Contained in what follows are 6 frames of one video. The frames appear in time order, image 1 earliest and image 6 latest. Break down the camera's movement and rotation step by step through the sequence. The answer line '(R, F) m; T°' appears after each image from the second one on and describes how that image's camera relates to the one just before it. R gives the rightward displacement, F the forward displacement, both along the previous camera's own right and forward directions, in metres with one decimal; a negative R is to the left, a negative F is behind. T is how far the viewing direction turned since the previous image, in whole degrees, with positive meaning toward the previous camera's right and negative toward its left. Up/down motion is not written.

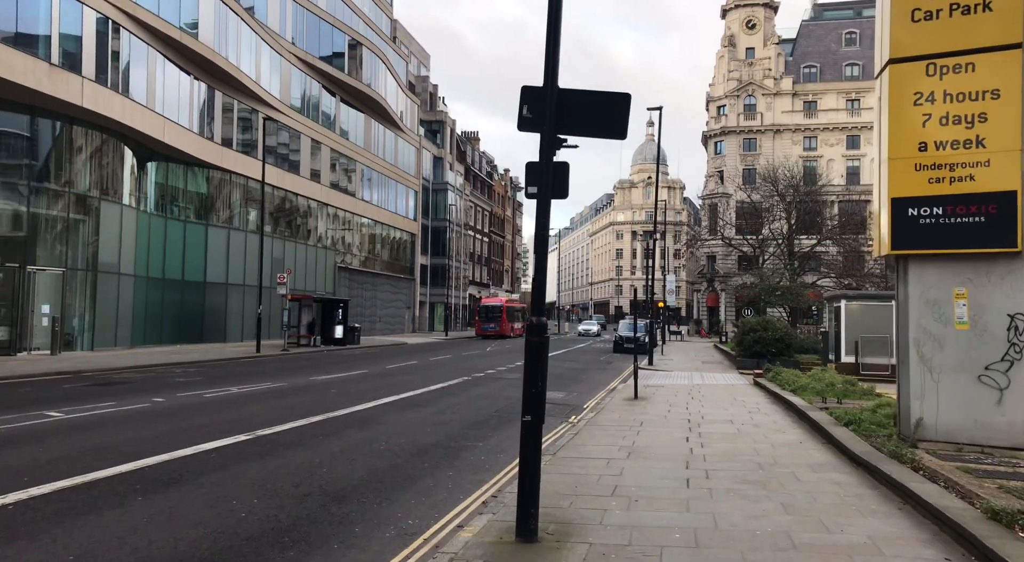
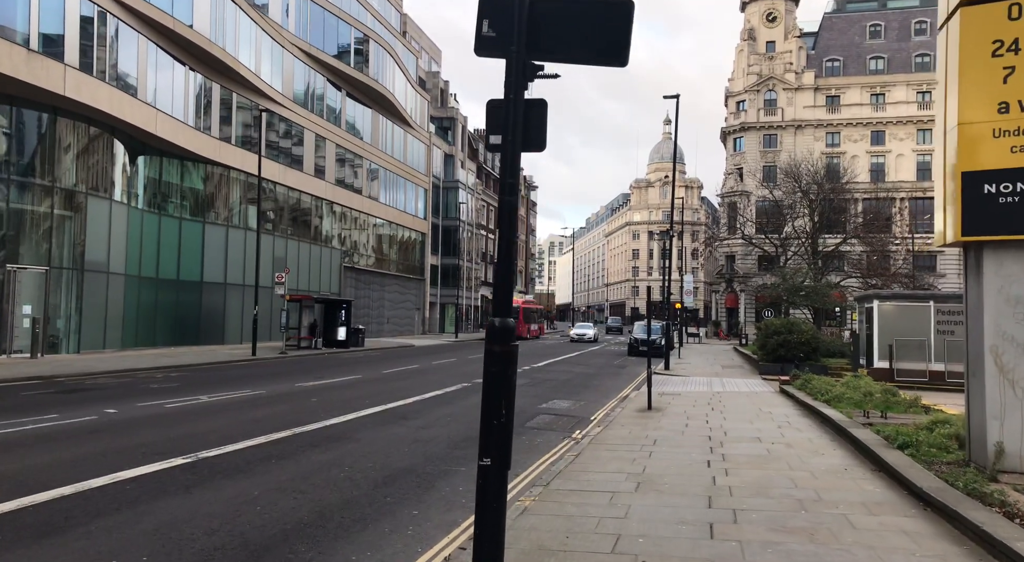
(+0.3, +1.5) m; -1°
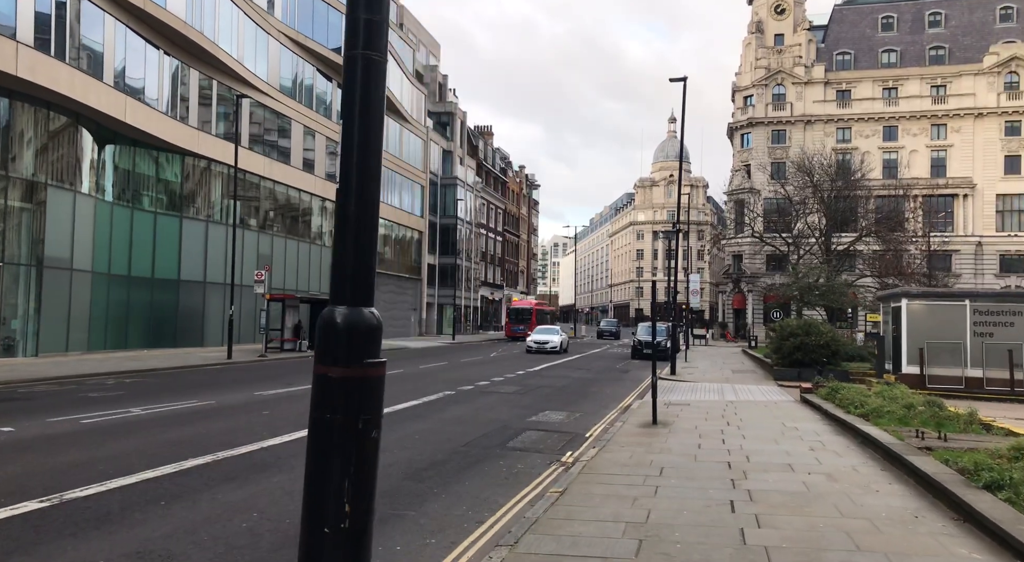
(+0.4, +1.9) m; 0°
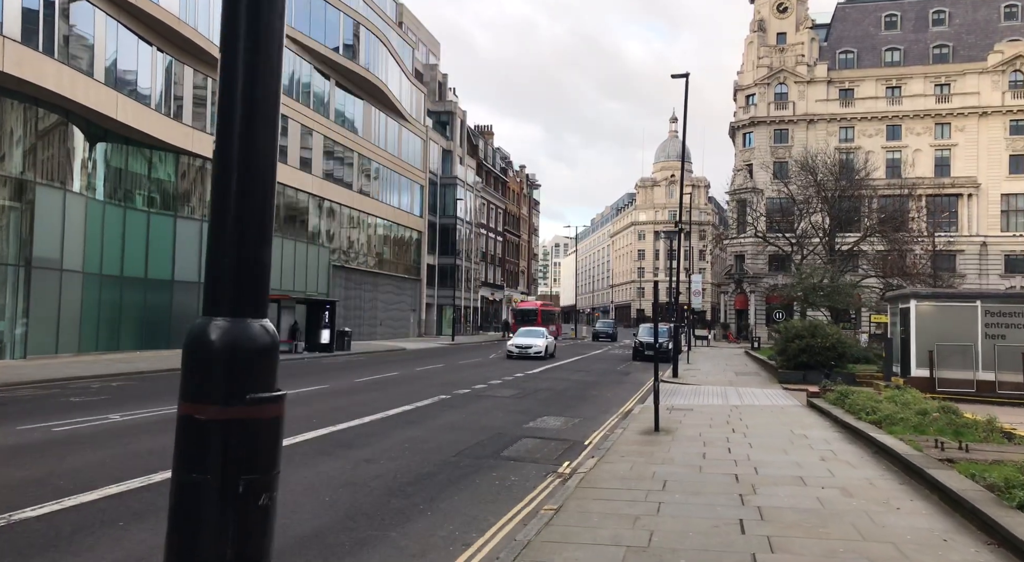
(+0.1, +0.5) m; 0°
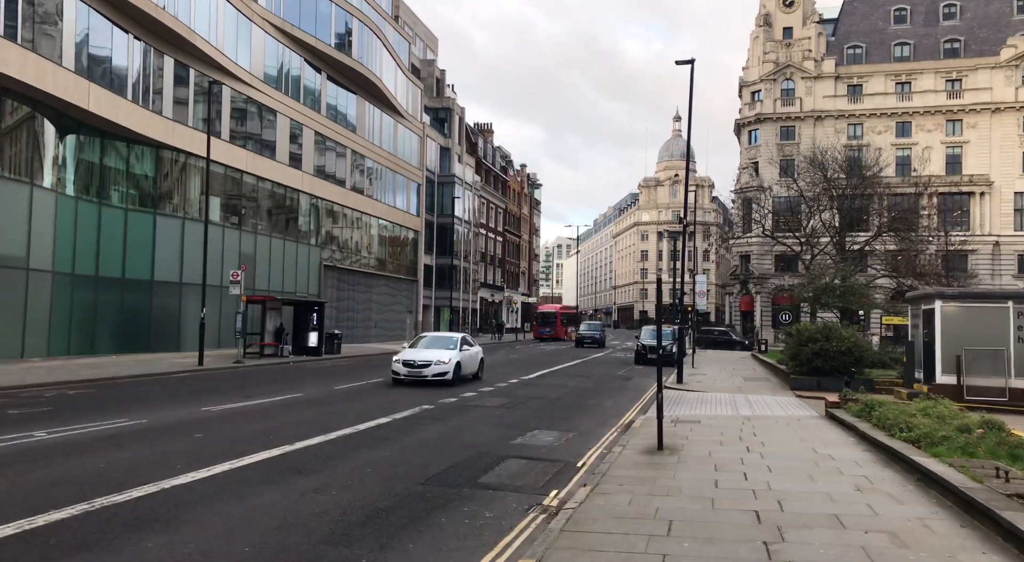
(+0.3, +1.4) m; 0°
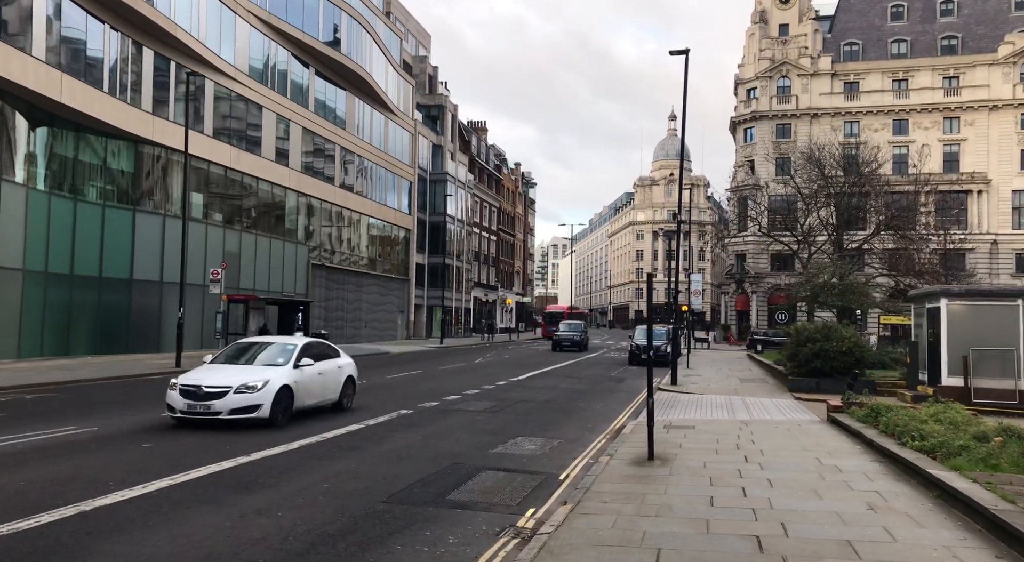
(+0.3, +0.8) m; 0°
